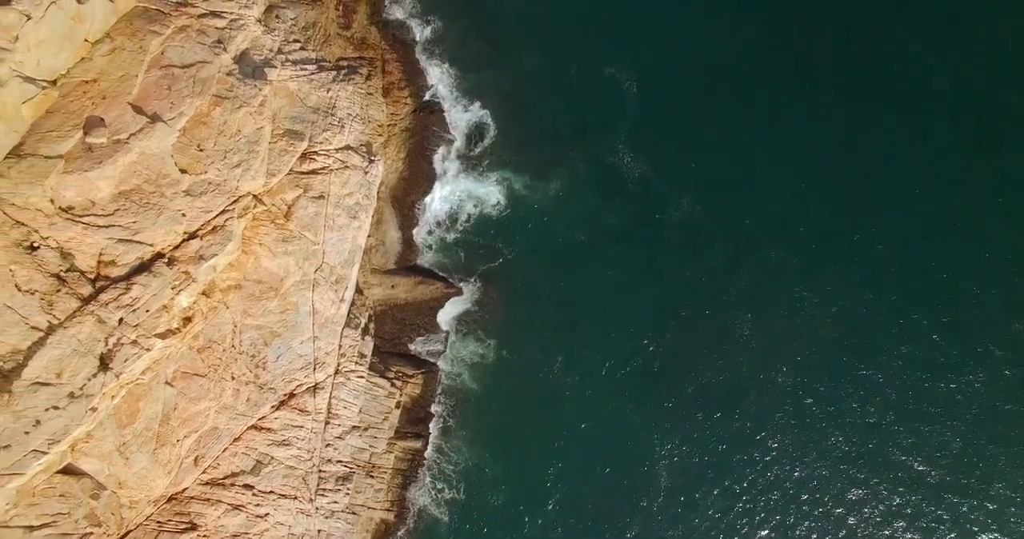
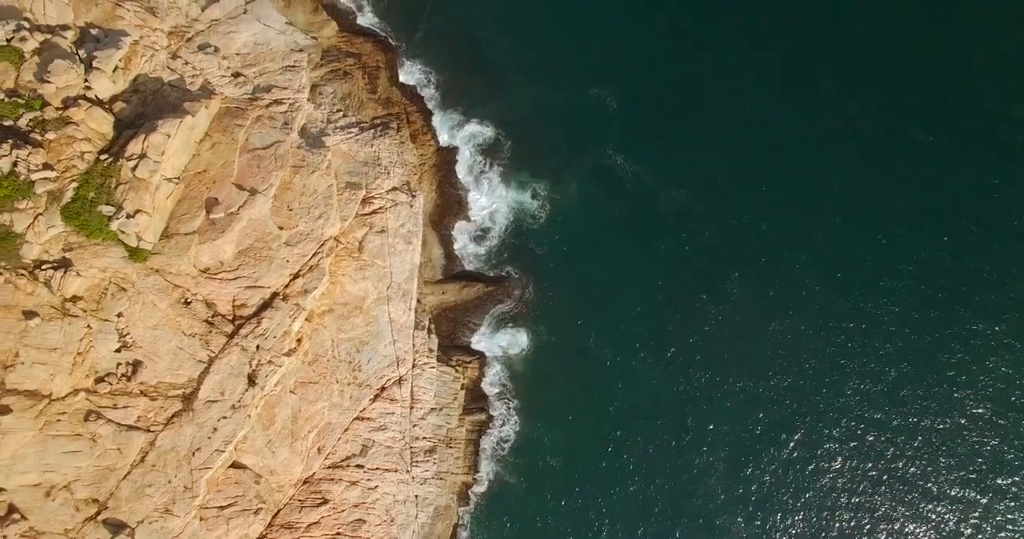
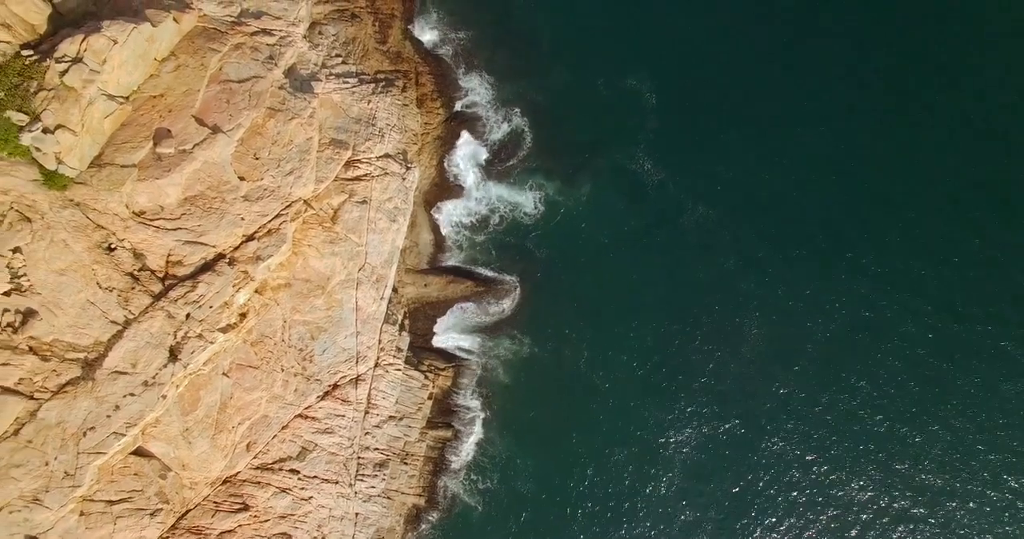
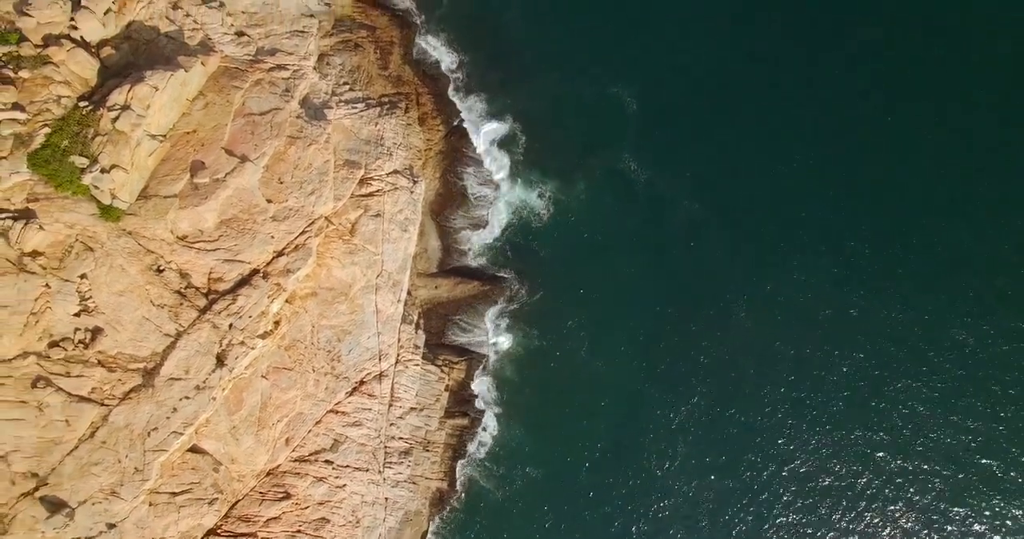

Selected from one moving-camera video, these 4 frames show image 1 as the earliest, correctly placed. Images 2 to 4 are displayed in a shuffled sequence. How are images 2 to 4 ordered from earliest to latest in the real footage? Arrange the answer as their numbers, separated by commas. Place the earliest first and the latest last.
3, 4, 2
